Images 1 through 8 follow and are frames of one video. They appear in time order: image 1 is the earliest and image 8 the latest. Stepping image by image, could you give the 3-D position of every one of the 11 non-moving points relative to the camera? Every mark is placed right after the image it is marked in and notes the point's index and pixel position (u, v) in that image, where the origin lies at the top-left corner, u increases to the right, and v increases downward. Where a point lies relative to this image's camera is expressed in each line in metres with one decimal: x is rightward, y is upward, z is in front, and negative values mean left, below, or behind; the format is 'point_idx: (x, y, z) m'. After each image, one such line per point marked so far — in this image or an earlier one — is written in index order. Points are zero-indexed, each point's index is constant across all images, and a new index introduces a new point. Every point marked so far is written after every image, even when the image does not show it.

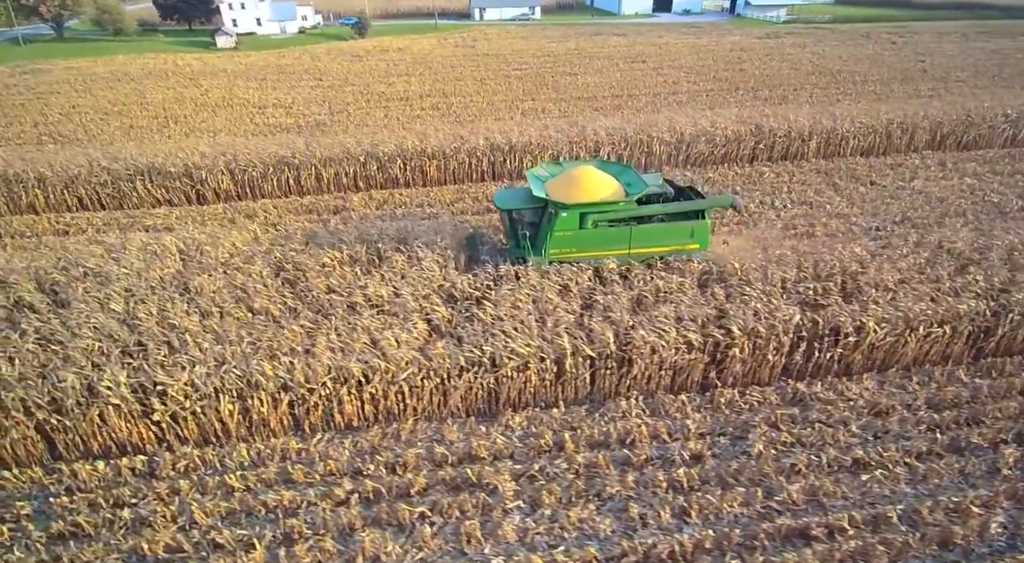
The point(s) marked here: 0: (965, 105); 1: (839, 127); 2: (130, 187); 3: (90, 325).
0: (+12.0, +4.7, +15.1) m
1: (+7.6, +3.6, +13.3) m
2: (-7.7, +1.9, +12.1) m
3: (-4.6, -0.6, +6.6) m
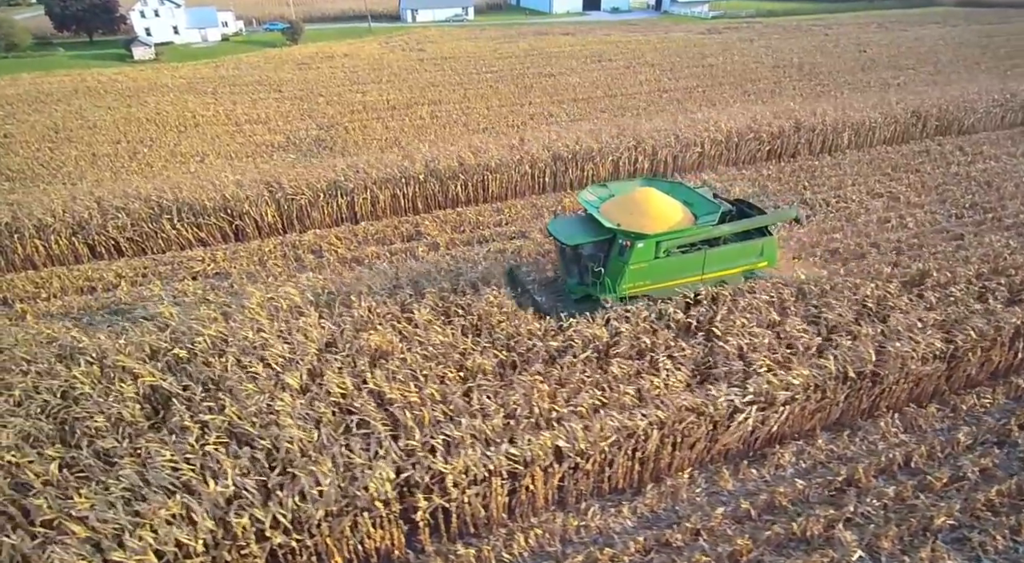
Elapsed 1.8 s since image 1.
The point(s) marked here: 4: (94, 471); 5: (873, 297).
0: (+12.5, +5.5, +16.3) m
1: (+8.6, +4.0, +13.9) m
2: (-6.1, +0.9, +10.2) m
3: (-2.0, -1.2, +5.3) m
4: (-3.4, -1.6, +4.8) m
5: (+4.2, -0.2, +6.8) m
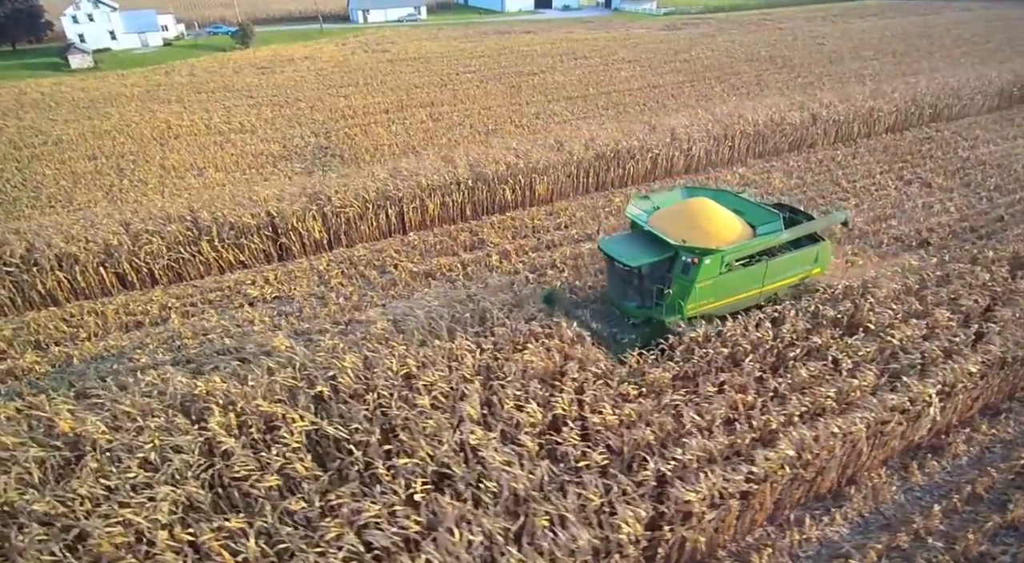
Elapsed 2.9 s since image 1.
0: (+12.5, +6.1, +17.3) m
1: (+9.0, +4.4, +14.5) m
2: (-5.0, +0.5, +9.3) m
3: (-0.2, -1.4, +4.8) m
4: (-1.5, -1.8, +4.2) m
5: (+5.7, 0.0, +7.0) m
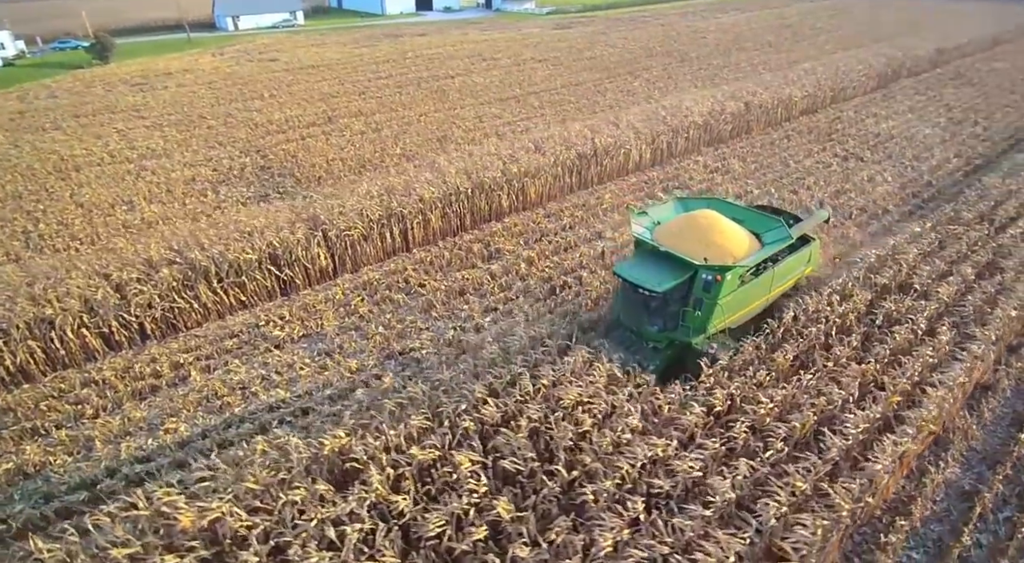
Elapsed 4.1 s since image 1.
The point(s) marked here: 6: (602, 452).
0: (+10.3, +7.4, +19.6) m
1: (+7.6, +5.3, +16.1) m
2: (-4.4, -0.2, +8.2) m
3: (+1.3, -1.5, +4.8) m
4: (+0.2, -2.0, +3.9) m
5: (+6.4, +0.6, +8.2) m
6: (+0.8, -1.4, +4.9) m
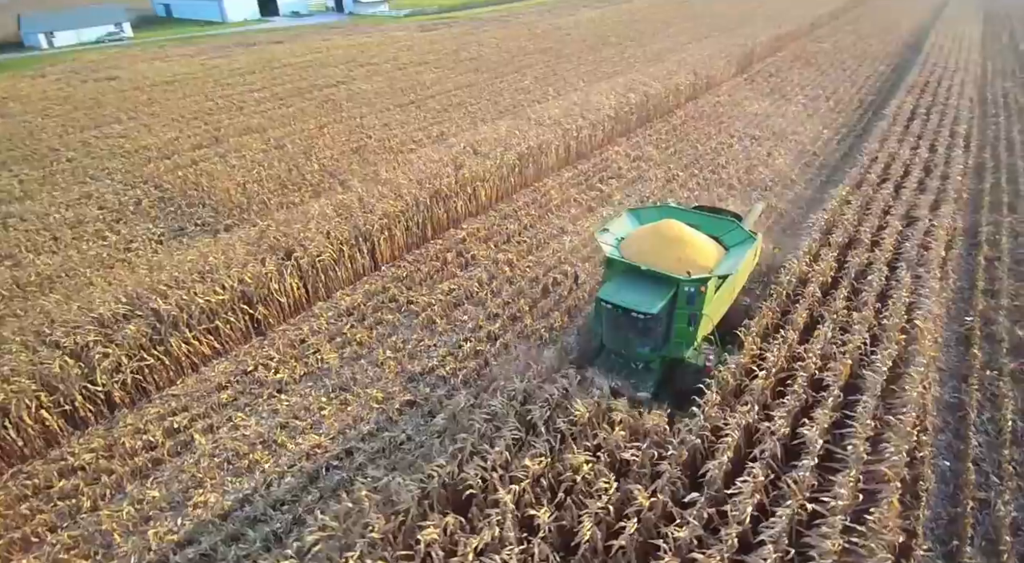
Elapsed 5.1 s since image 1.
0: (+6.3, +8.5, +21.5) m
1: (+4.8, +6.1, +17.5) m
2: (-4.3, -0.9, +7.2) m
3: (+2.2, -1.3, +5.3) m
4: (+1.4, -2.0, +4.2) m
5: (+6.1, +1.4, +9.7) m
6: (+1.7, -1.3, +5.2) m
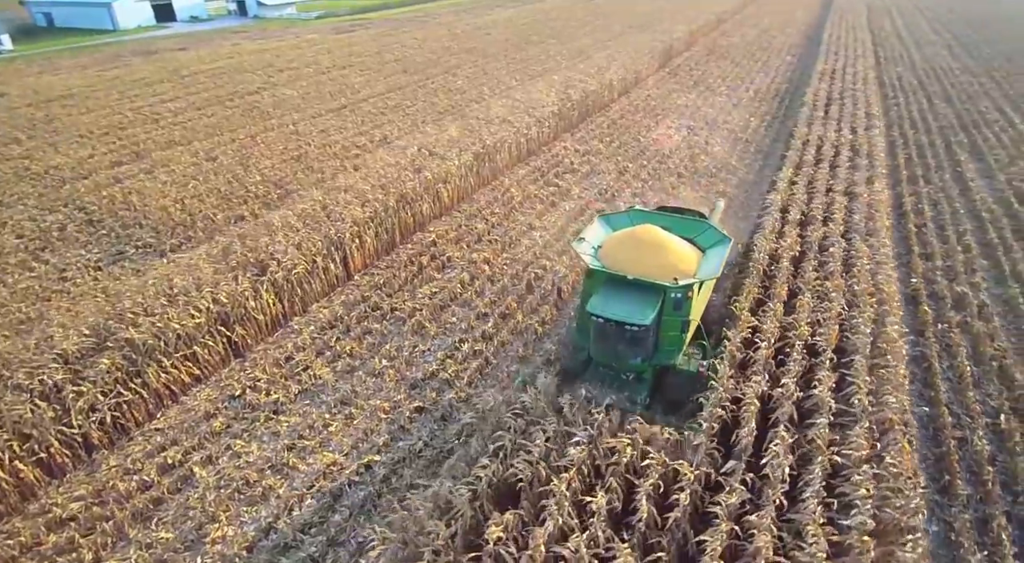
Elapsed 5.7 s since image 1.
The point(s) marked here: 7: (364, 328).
0: (+3.6, +8.9, +22.2) m
1: (+2.8, +6.4, +18.1) m
2: (-4.2, -1.2, +6.7) m
3: (+2.5, -1.0, +5.7) m
4: (+1.9, -1.8, +4.4) m
5: (+5.5, +1.9, +10.5) m
6: (+1.9, -1.1, +5.5) m
7: (-2.0, -0.6, +8.1) m
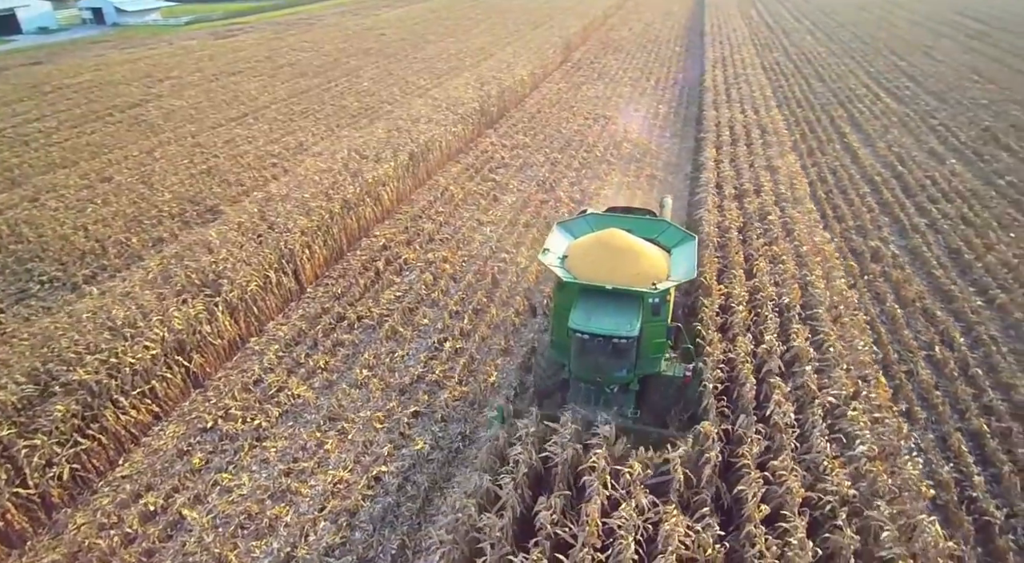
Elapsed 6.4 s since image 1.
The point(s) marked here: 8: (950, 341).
0: (-0.2, +9.1, +22.6) m
1: (0.0, +6.7, +18.4) m
2: (-4.2, -1.5, +6.0) m
3: (+2.6, -0.7, +6.1) m
4: (+2.3, -1.5, +4.8) m
5: (+4.4, +2.5, +11.4) m
6: (+2.0, -0.8, +5.9) m
7: (-2.4, -0.8, +7.7) m
8: (+5.5, -0.7, +7.3) m
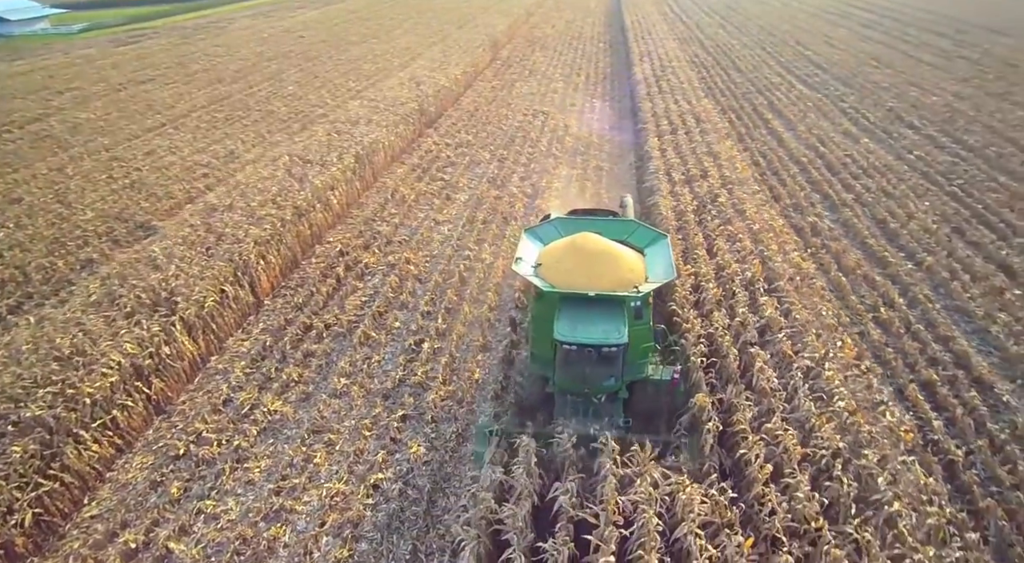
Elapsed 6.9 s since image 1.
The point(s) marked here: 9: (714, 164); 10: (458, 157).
0: (-3.0, +9.1, +22.4) m
1: (-2.1, +6.6, +18.3) m
2: (-4.2, -1.7, +5.5) m
3: (+2.4, -0.4, +6.4) m
4: (+2.3, -1.2, +5.1) m
5: (+3.4, +2.9, +11.8) m
6: (+1.9, -0.6, +6.1) m
7: (-2.6, -0.9, +7.4) m
8: (+5.1, -0.3, +7.9) m
9: (+3.7, +2.2, +10.8) m
10: (-1.2, +2.8, +13.0) m
